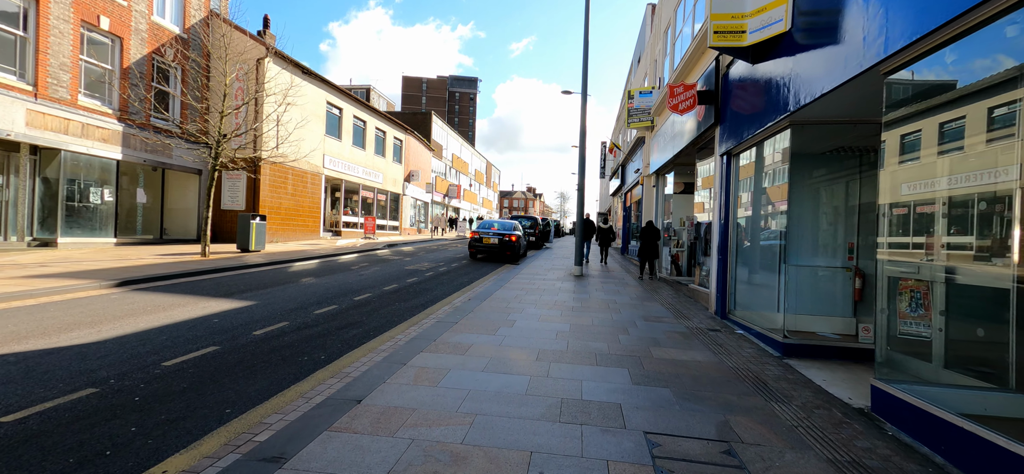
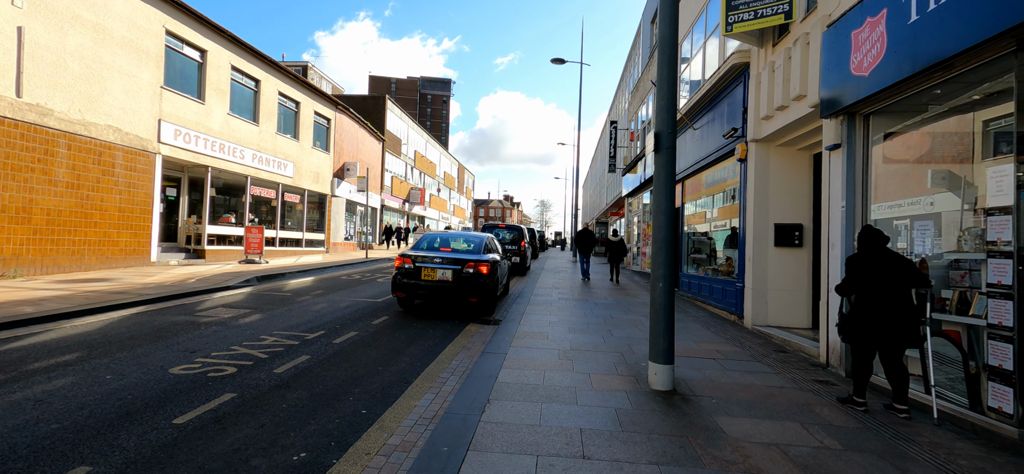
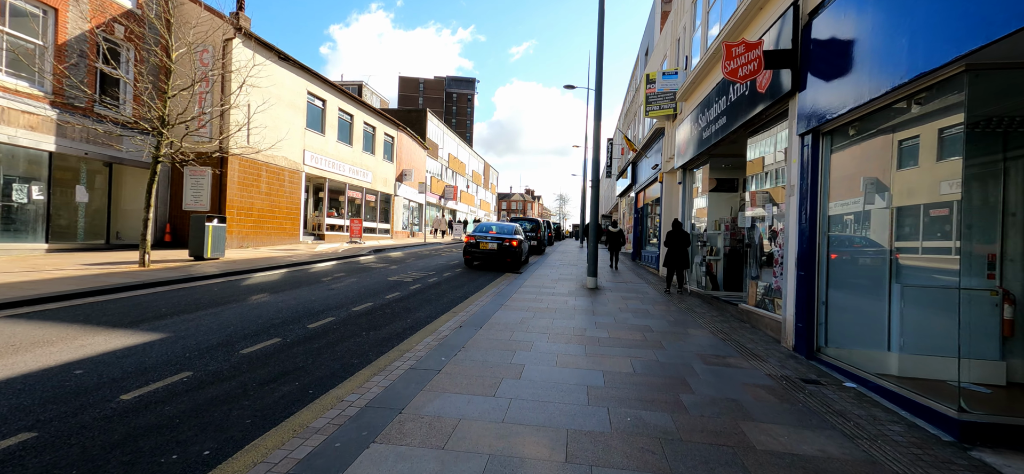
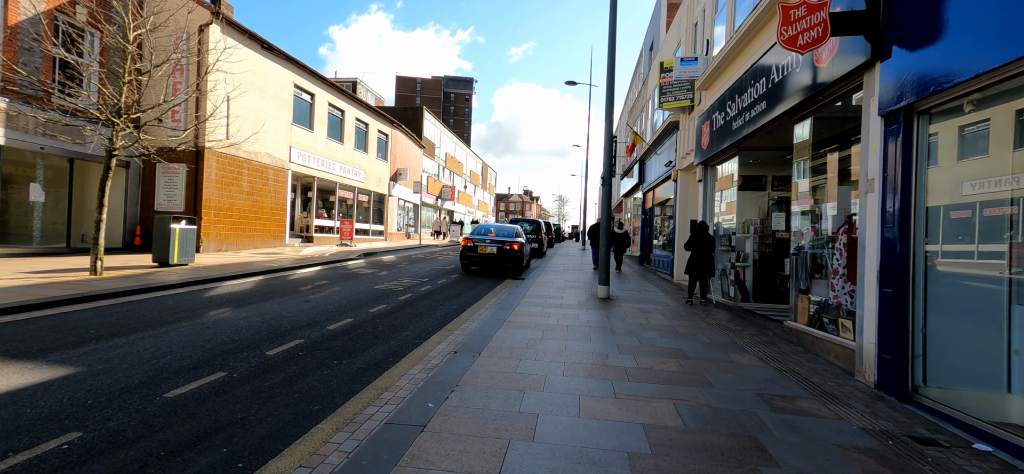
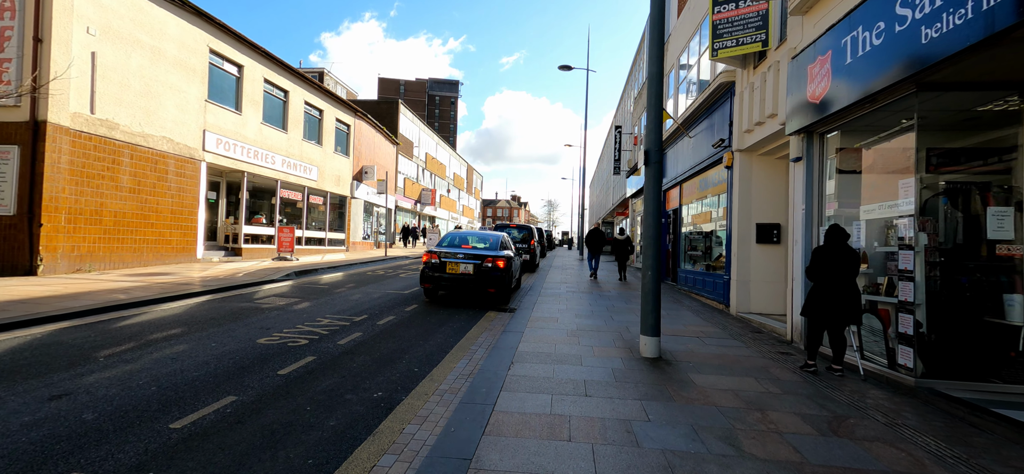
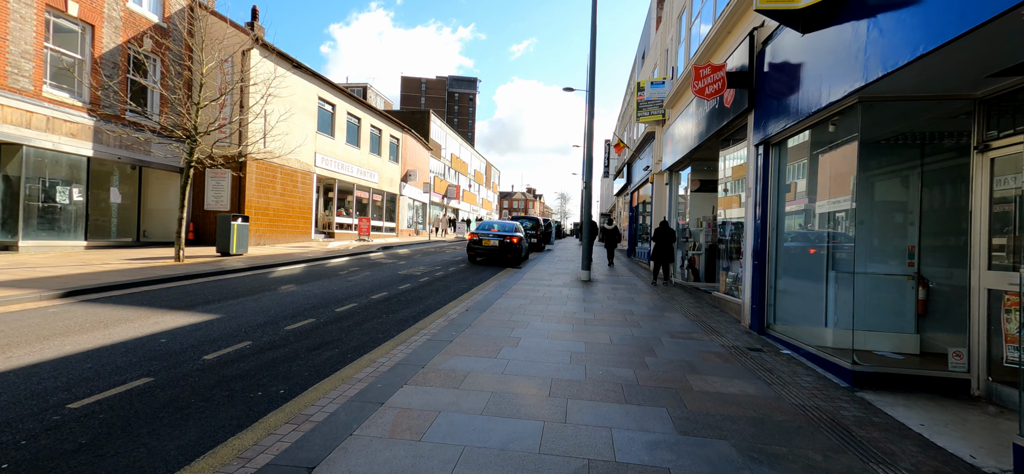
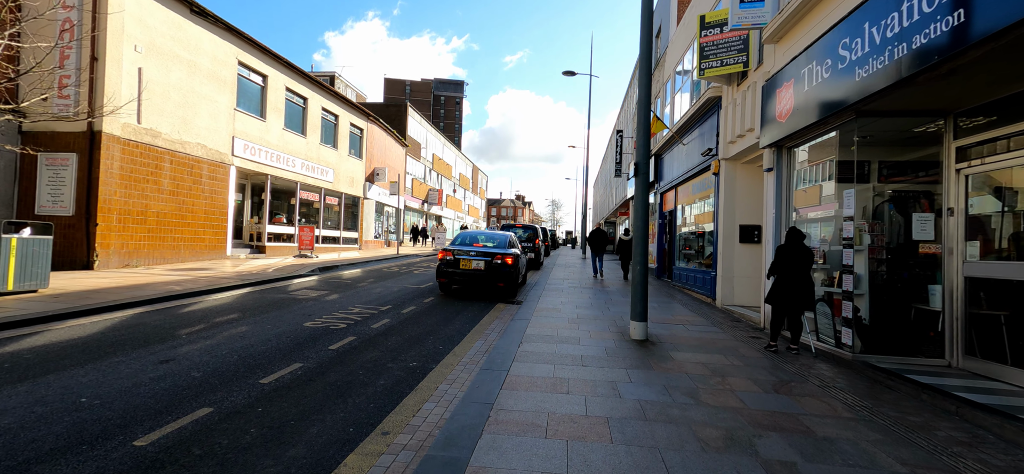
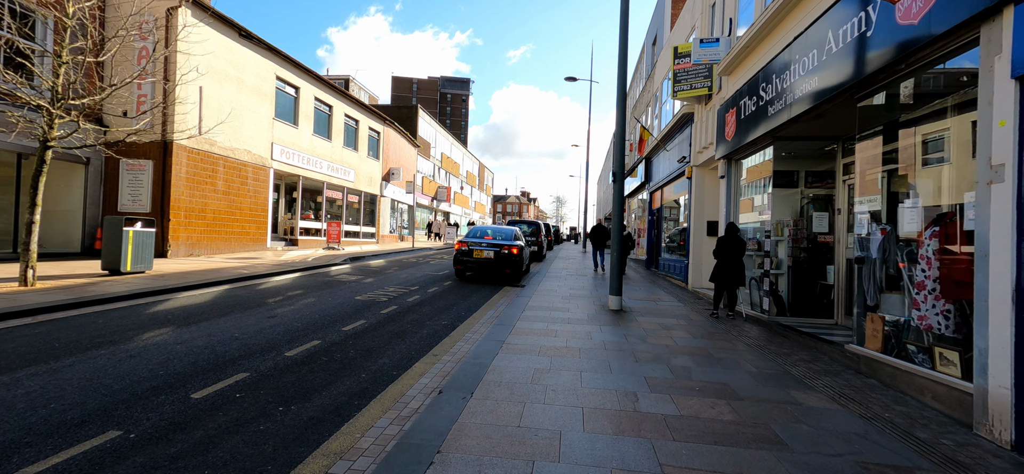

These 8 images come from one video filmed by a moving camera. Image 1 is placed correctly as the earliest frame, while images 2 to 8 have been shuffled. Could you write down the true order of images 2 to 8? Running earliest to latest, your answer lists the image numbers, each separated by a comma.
6, 3, 4, 8, 7, 5, 2
